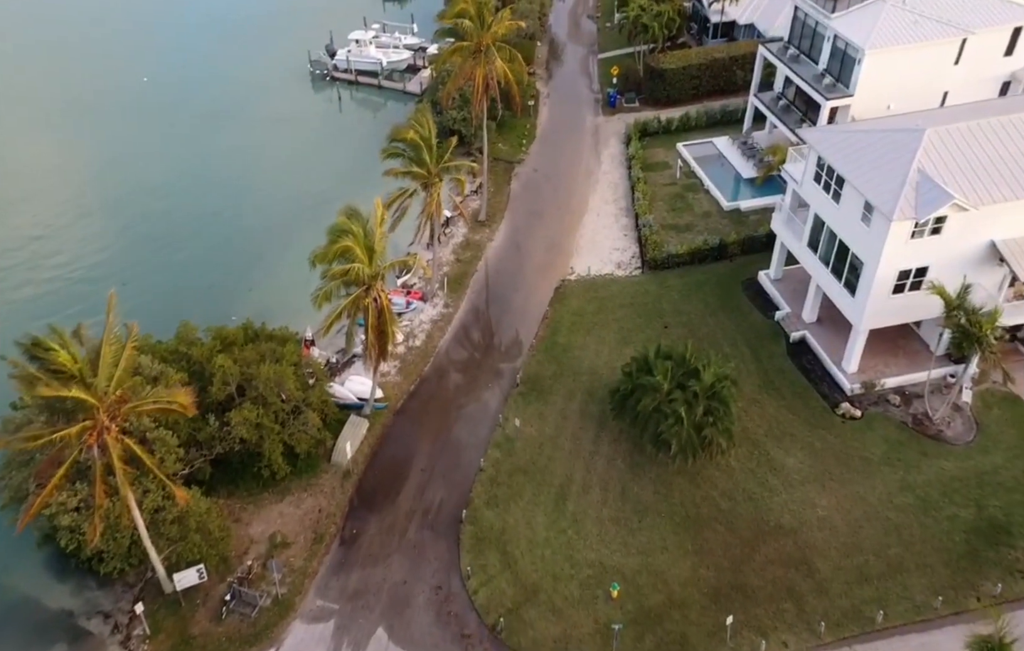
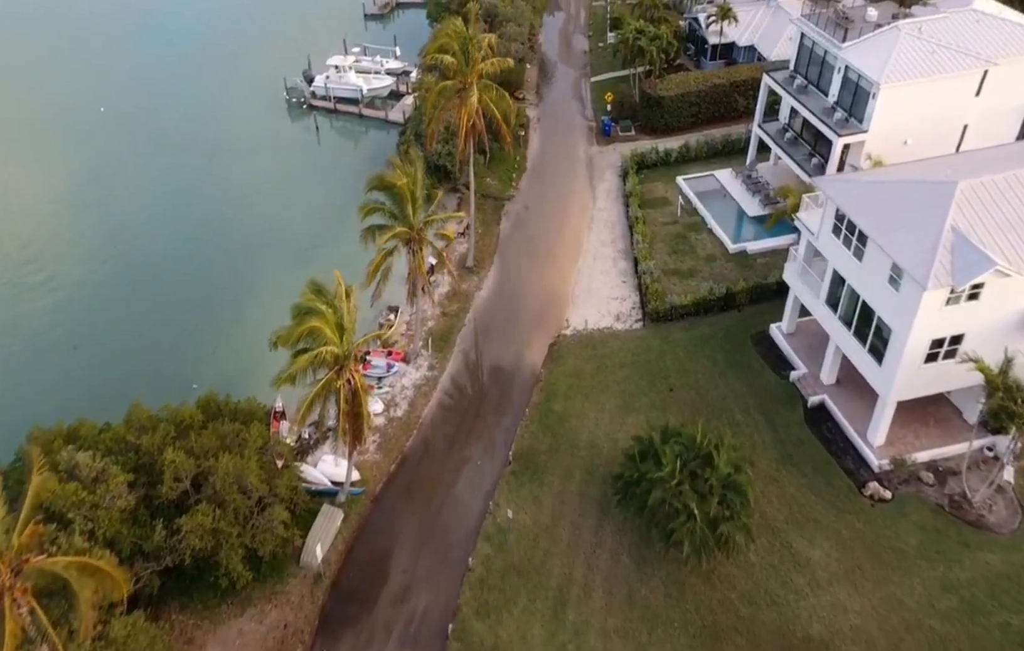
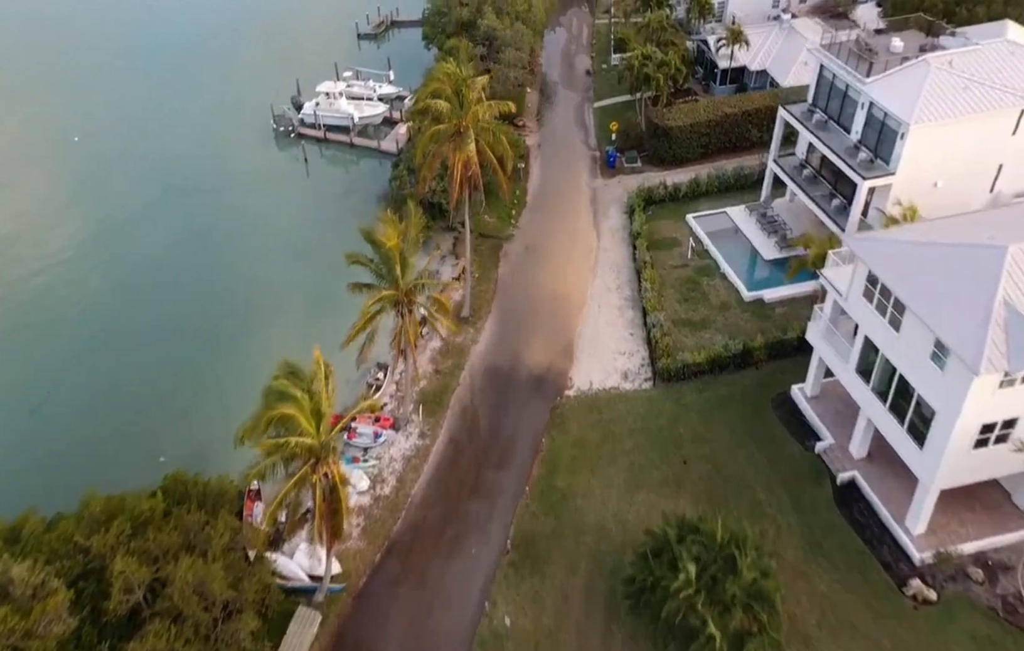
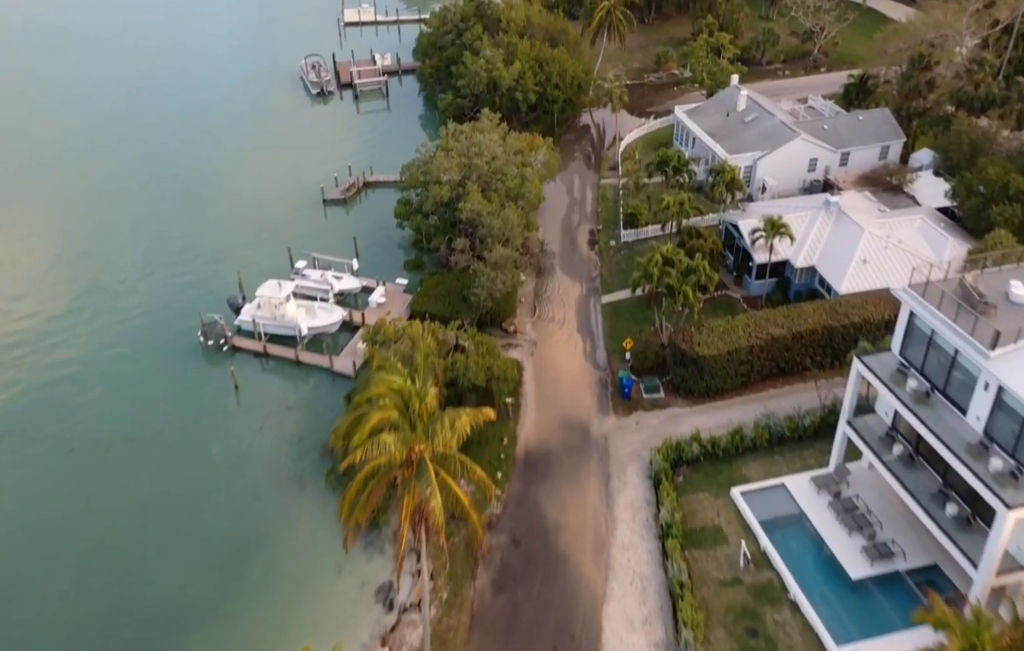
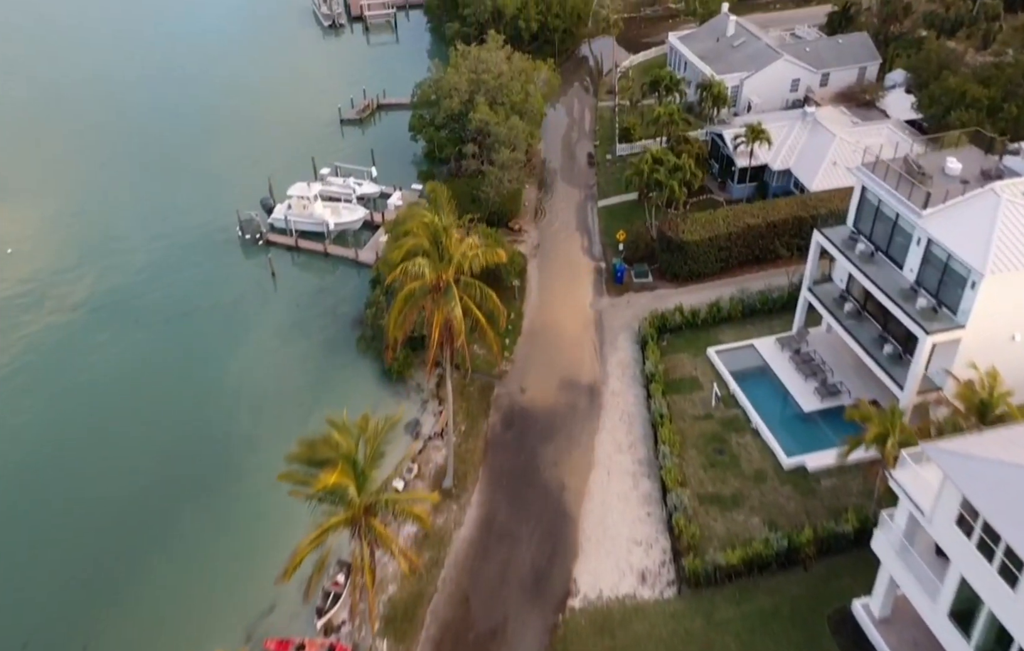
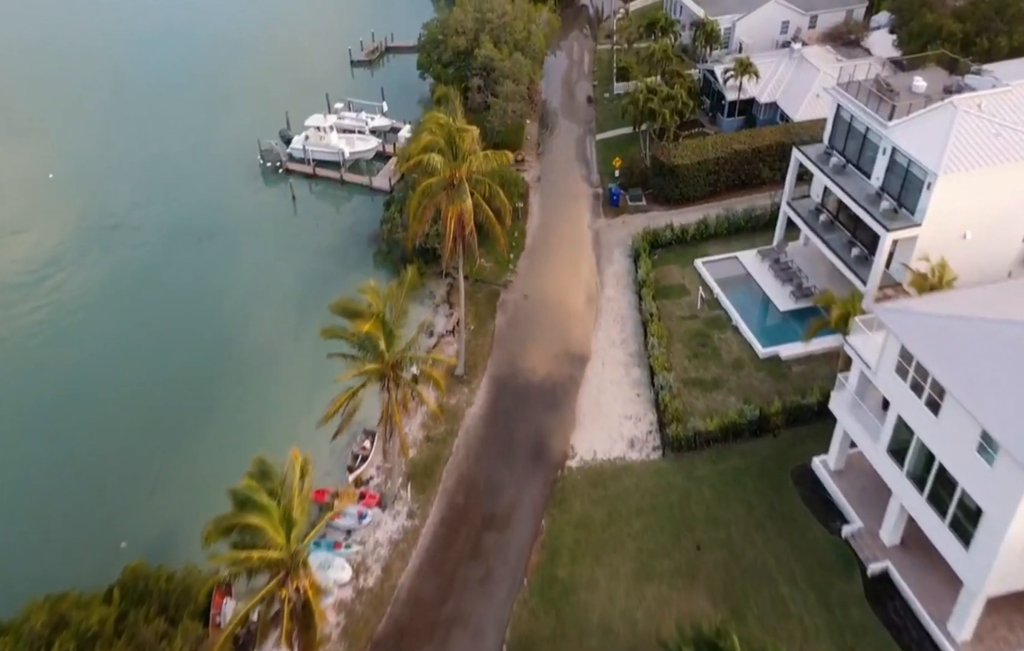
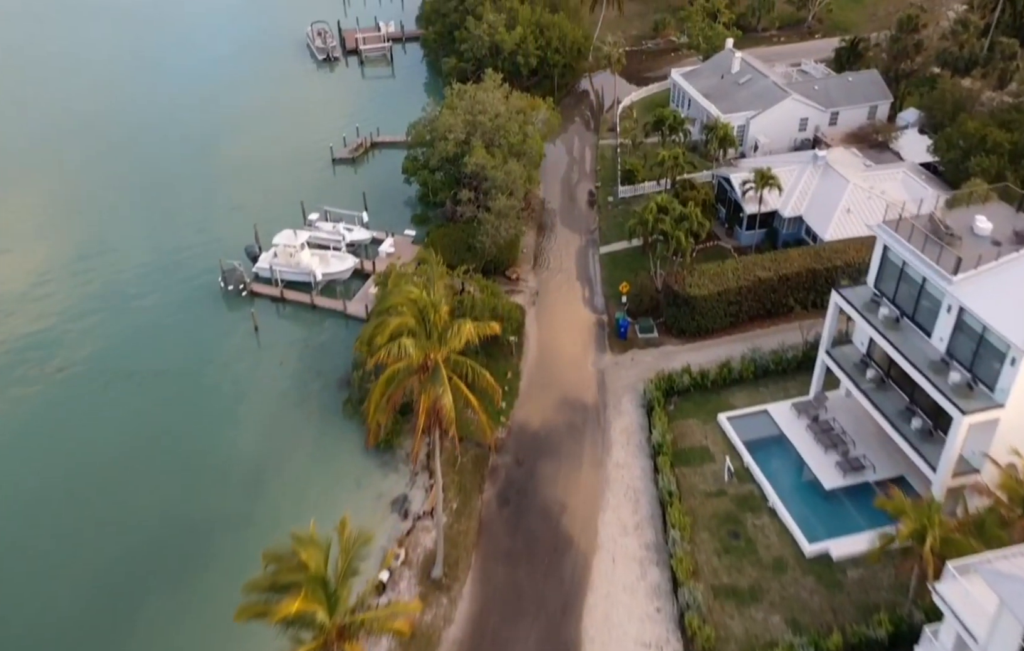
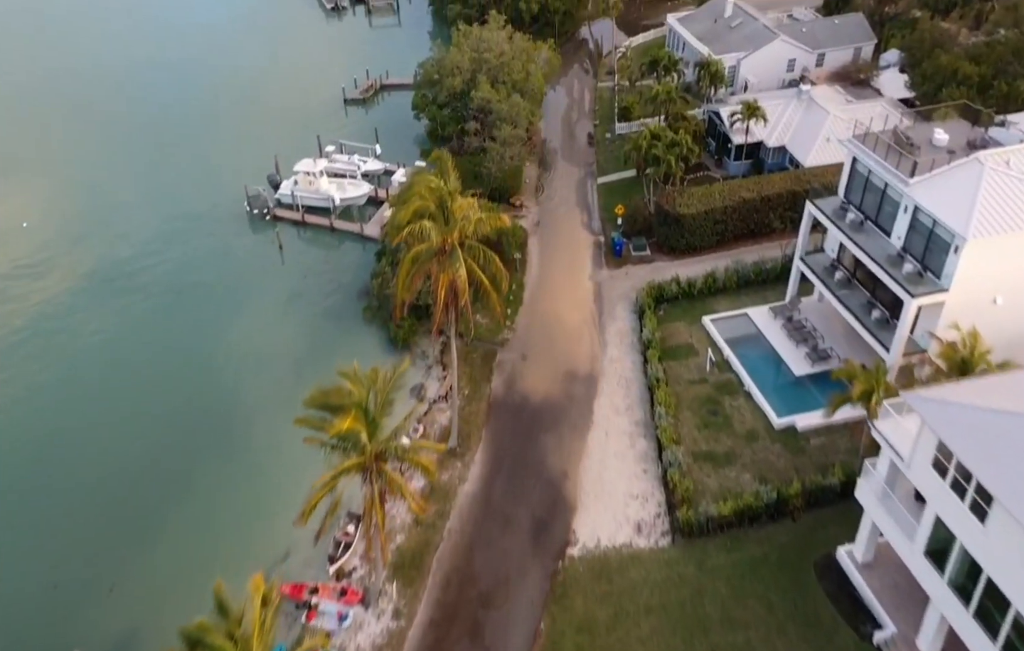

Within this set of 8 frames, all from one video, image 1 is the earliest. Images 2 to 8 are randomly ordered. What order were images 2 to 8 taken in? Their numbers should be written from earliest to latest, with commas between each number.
2, 3, 6, 8, 5, 7, 4
